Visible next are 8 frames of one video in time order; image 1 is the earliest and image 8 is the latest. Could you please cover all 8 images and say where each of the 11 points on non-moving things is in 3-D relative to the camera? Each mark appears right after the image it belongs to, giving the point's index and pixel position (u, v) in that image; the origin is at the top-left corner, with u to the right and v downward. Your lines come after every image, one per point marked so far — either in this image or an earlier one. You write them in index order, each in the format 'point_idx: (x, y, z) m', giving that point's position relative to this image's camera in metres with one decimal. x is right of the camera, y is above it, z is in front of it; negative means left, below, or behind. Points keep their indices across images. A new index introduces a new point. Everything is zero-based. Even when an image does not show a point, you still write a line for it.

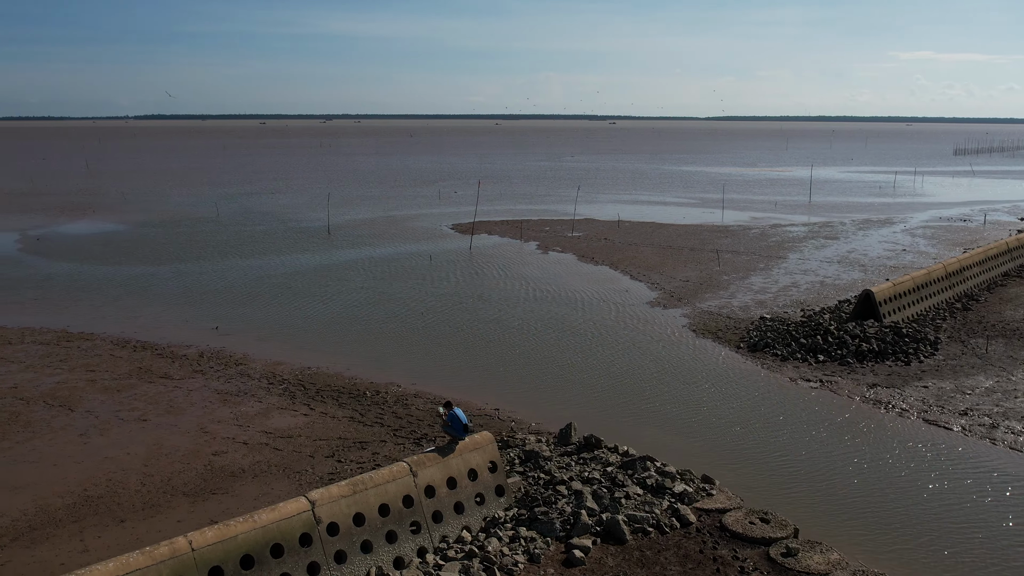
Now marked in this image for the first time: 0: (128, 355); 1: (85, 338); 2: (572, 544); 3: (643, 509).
0: (-6.4, -1.1, +16.7) m
1: (-7.6, -0.9, +17.8) m
2: (+0.6, -2.5, +9.5) m
3: (+1.4, -2.3, +10.3) m
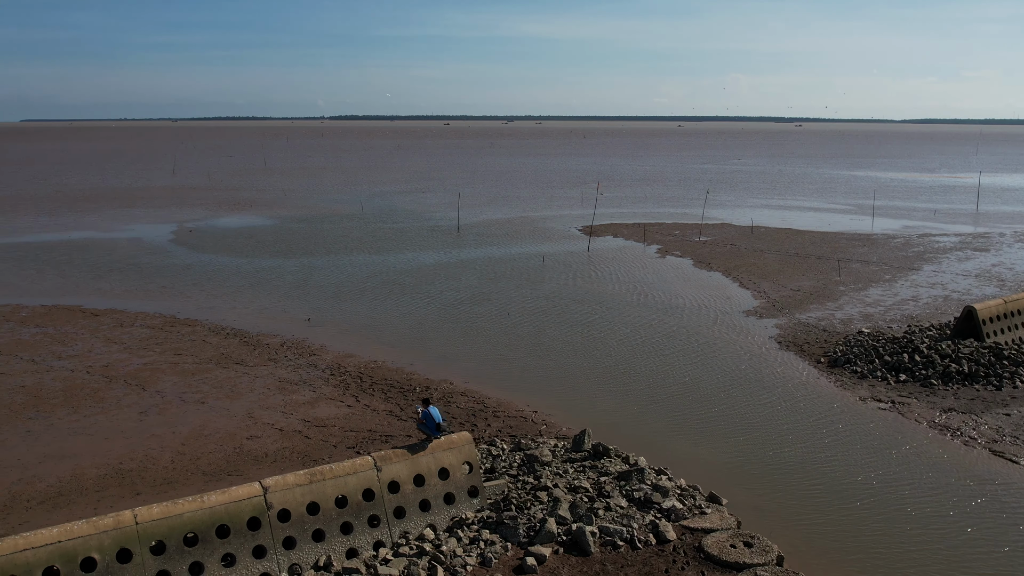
0: (-5.2, -1.0, +17.8) m
1: (-6.2, -0.7, +19.1) m
2: (+0.2, -2.5, +9.4) m
3: (+1.1, -2.4, +10.0) m
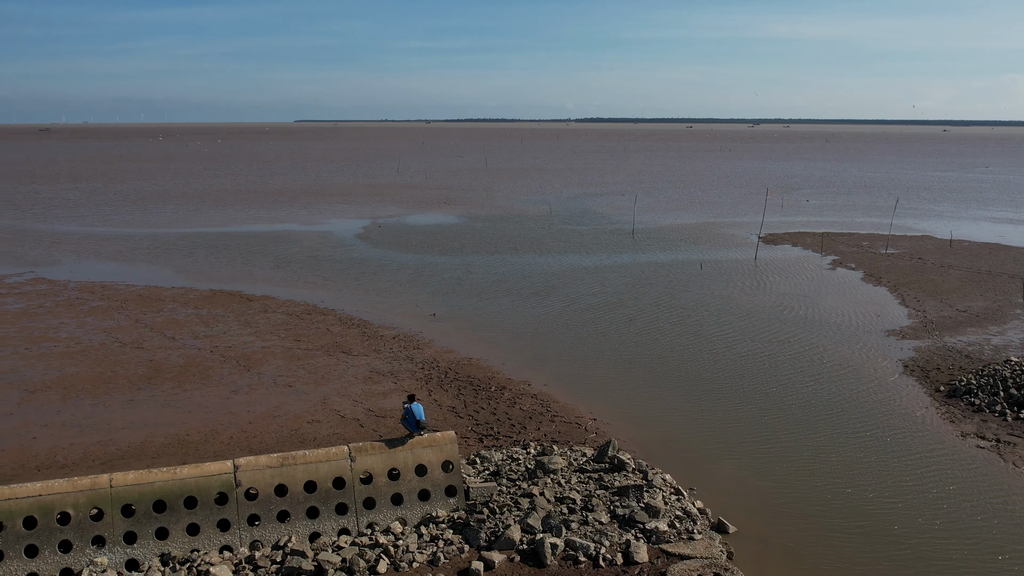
0: (-3.3, -0.8, +18.9) m
1: (-3.9, -0.5, +20.3) m
2: (-0.3, -2.5, +9.4) m
3: (+0.8, -2.5, +9.7) m
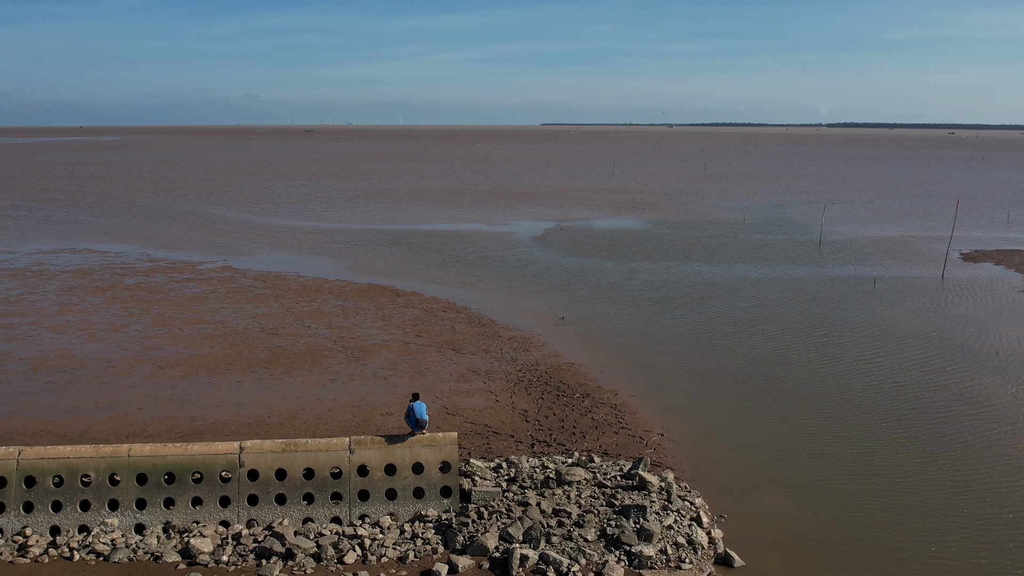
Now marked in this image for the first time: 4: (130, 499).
0: (-1.0, -0.8, +19.3) m
1: (-1.2, -0.5, +20.9) m
2: (-0.6, -2.5, +9.4) m
3: (+0.5, -2.5, +9.5) m
4: (-3.8, -2.1, +10.0) m
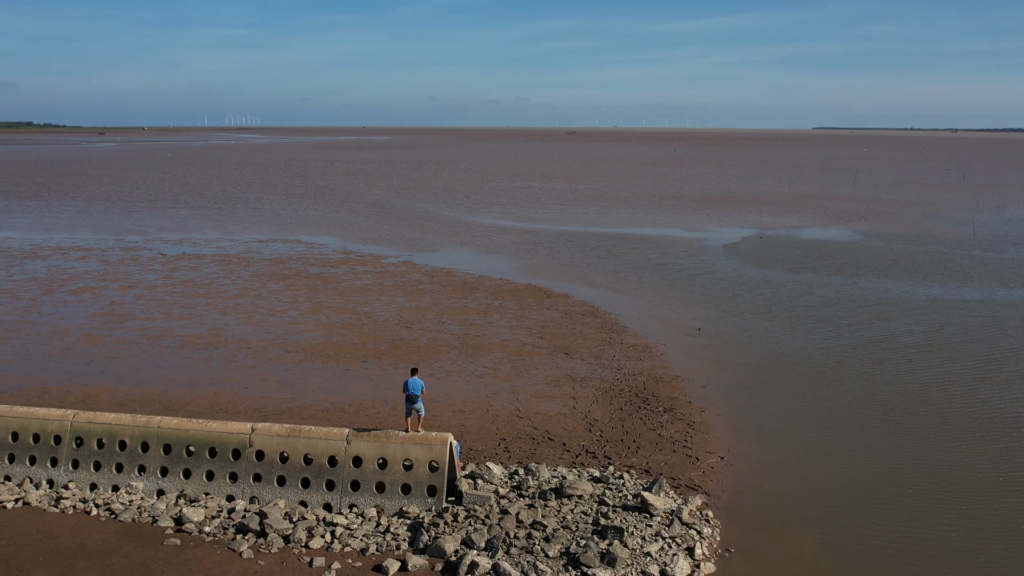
0: (+1.4, -0.9, +19.2) m
1: (+1.7, -0.6, +20.7) m
2: (-1.0, -2.6, +9.5) m
3: (+0.1, -2.6, +9.3) m
4: (-3.9, -2.0, +11.0) m
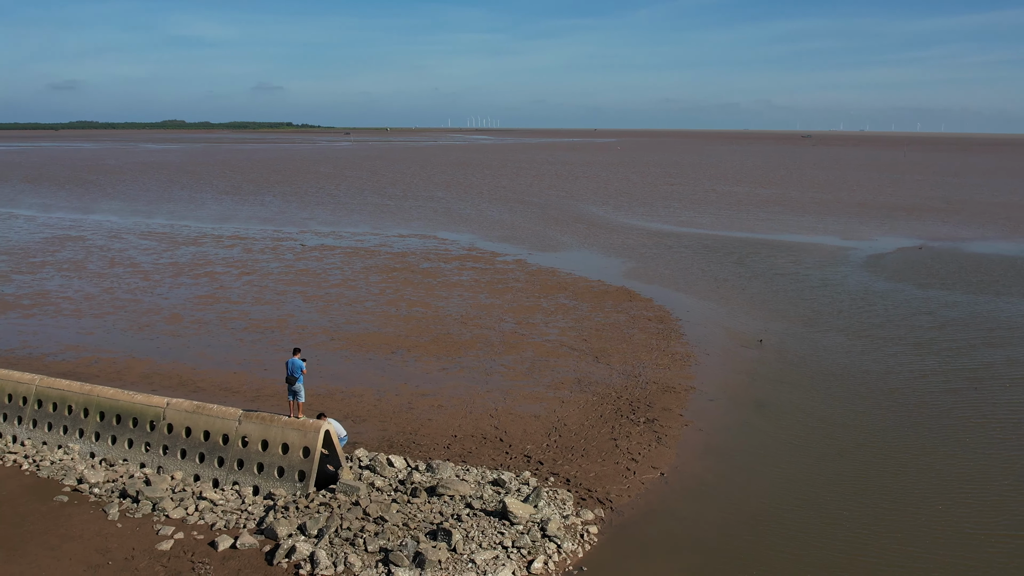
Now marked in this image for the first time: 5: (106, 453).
0: (+2.3, -1.0, +18.5) m
1: (+3.0, -0.7, +20.0) m
2: (-2.7, -2.4, +9.8) m
3: (-1.7, -2.5, +9.3) m
4: (-5.1, -1.7, +12.0) m
5: (-4.8, -1.9, +11.8) m
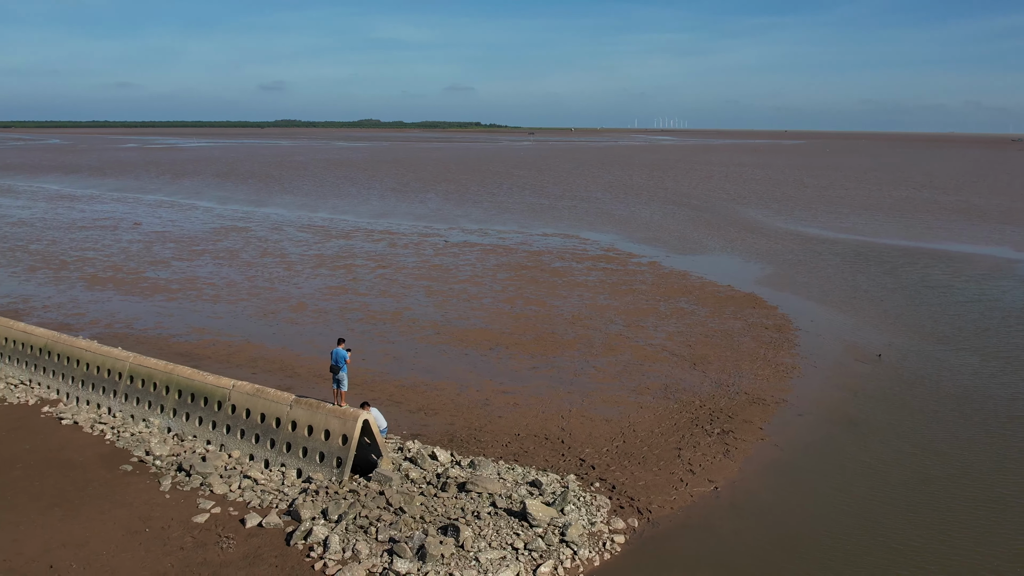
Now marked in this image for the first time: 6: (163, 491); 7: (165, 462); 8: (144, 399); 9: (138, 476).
0: (+4.1, -1.1, +17.8) m
1: (+5.0, -0.8, +19.1) m
2: (-2.5, -2.3, +10.2) m
3: (-1.6, -2.4, +9.5) m
4: (-4.4, -1.5, +12.8) m
5: (-4.2, -1.8, +12.5) m
6: (-3.8, -2.2, +10.8) m
7: (-4.0, -2.0, +11.6) m
8: (-4.8, -1.5, +13.1) m
9: (-4.2, -2.1, +11.2) m
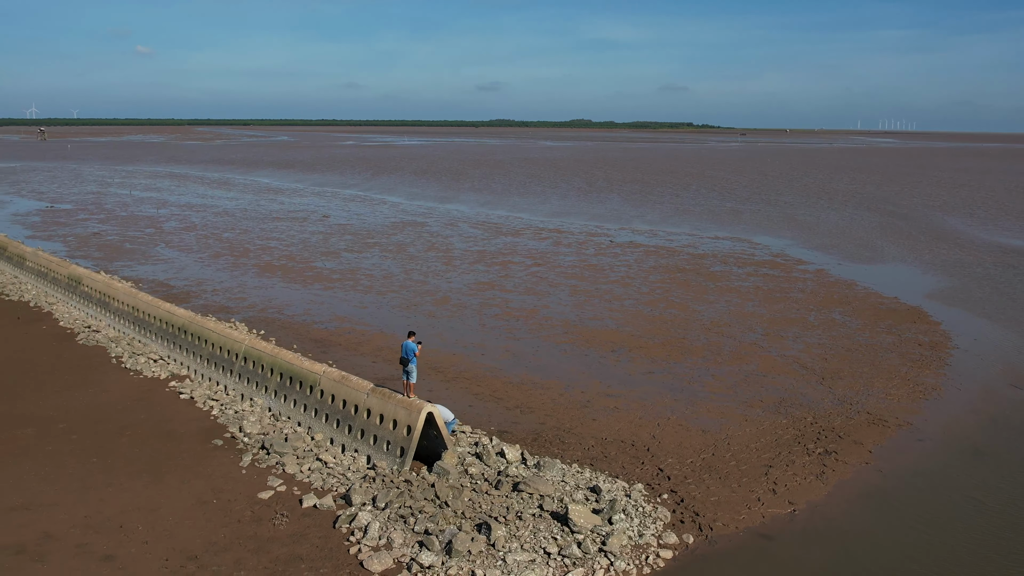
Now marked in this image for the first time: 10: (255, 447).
0: (+6.1, -1.3, +16.6) m
1: (+7.4, -1.1, +17.6) m
2: (-2.0, -2.2, +10.6) m
3: (-1.3, -2.4, +9.7) m
4: (-3.2, -1.4, +13.5) m
5: (-3.1, -1.6, +13.2) m
6: (-3.1, -2.0, +11.5) m
7: (-3.2, -1.9, +12.2) m
8: (-3.6, -1.3, +13.9) m
9: (-3.4, -1.9, +11.9) m
10: (-3.1, -1.9, +12.0) m
